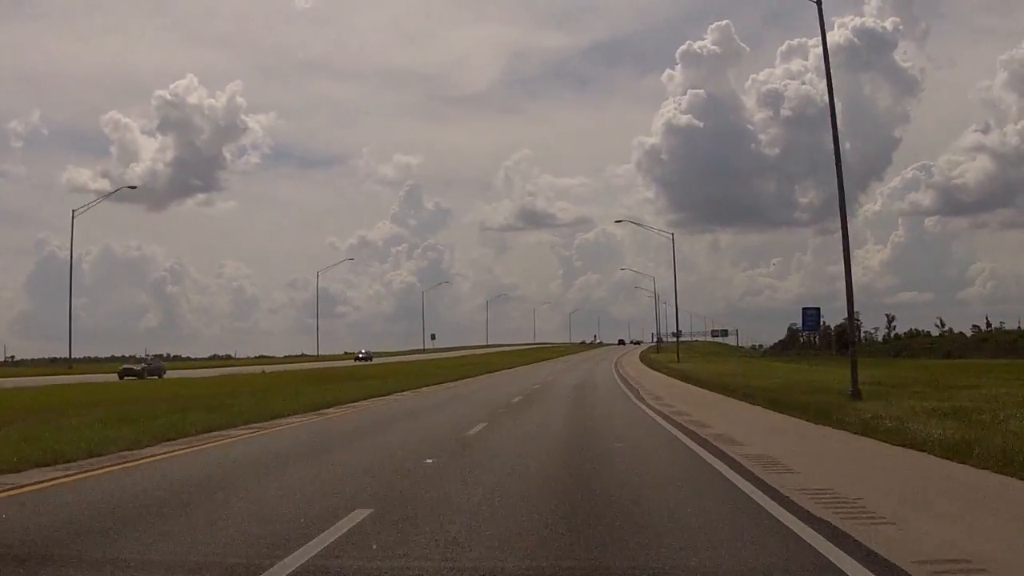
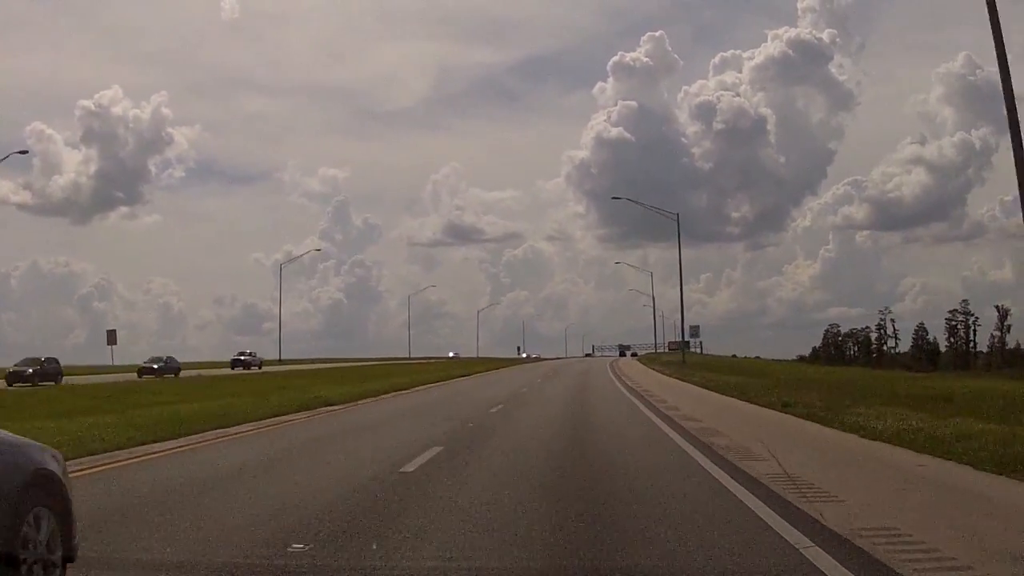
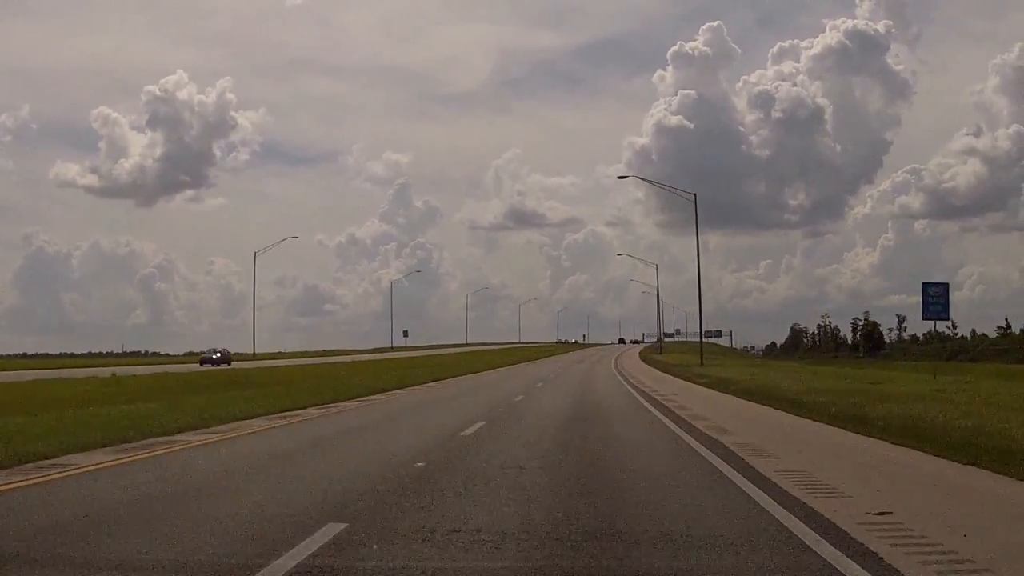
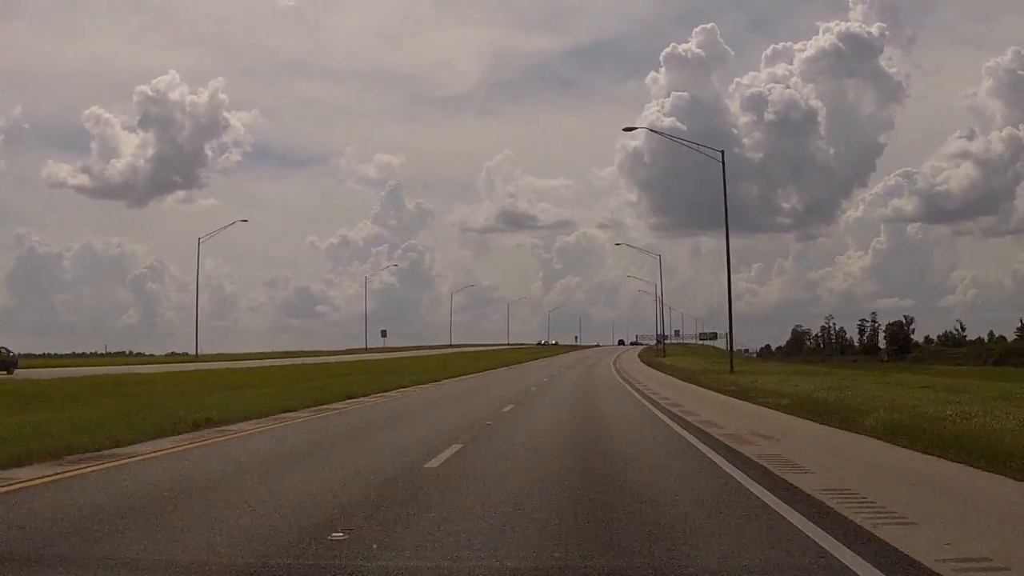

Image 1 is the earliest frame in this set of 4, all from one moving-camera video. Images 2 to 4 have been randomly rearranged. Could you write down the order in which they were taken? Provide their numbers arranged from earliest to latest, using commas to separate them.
3, 4, 2
